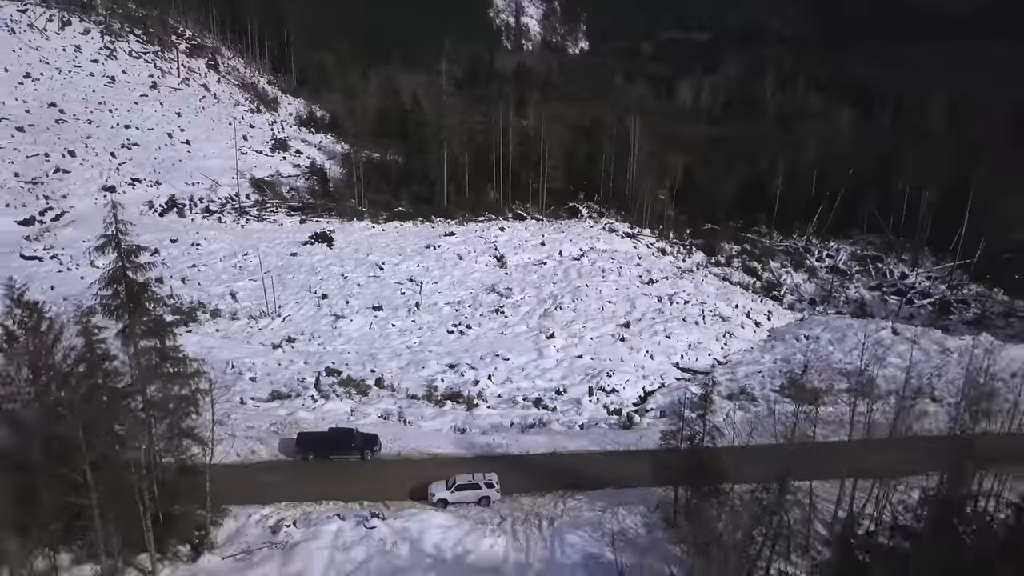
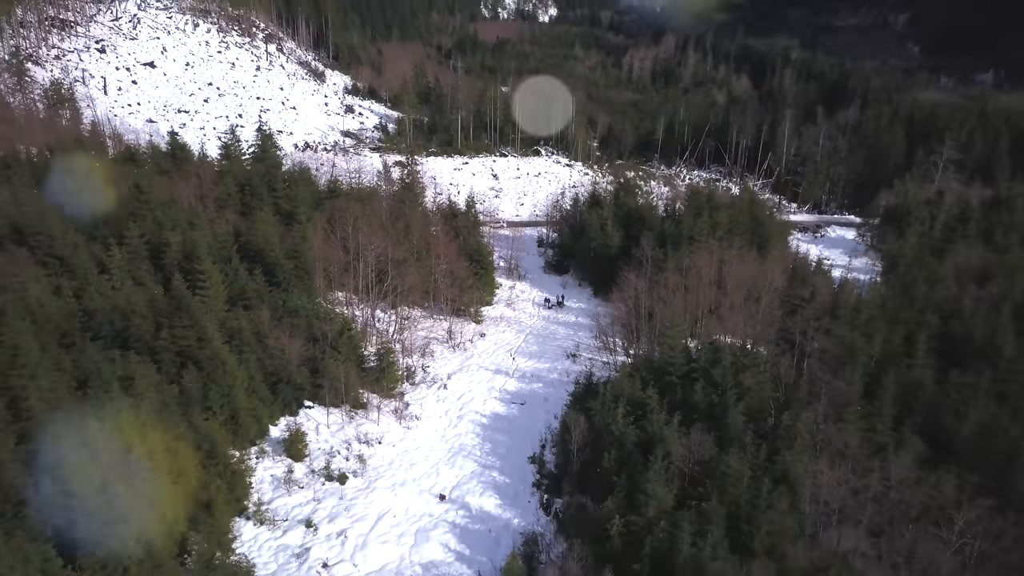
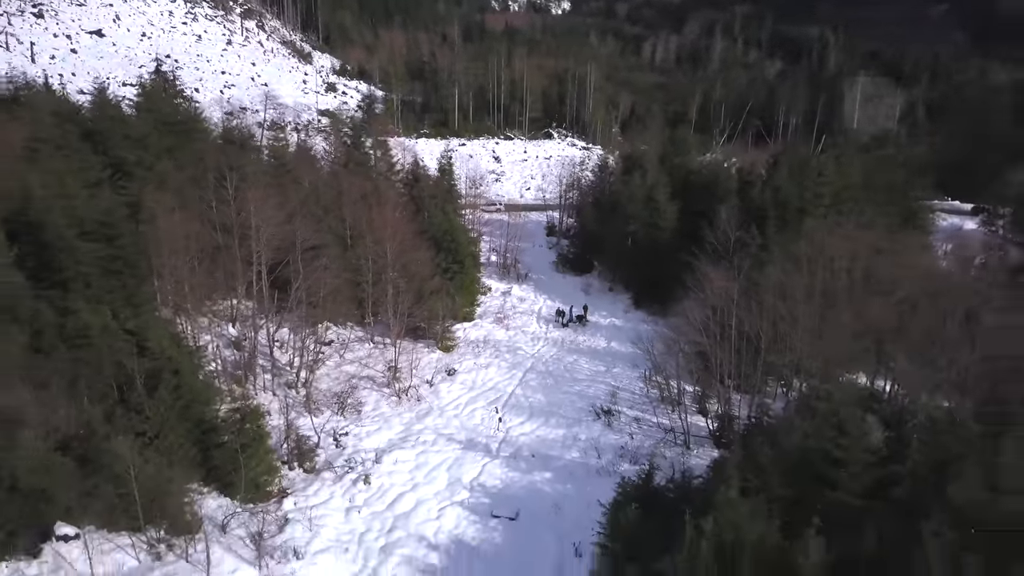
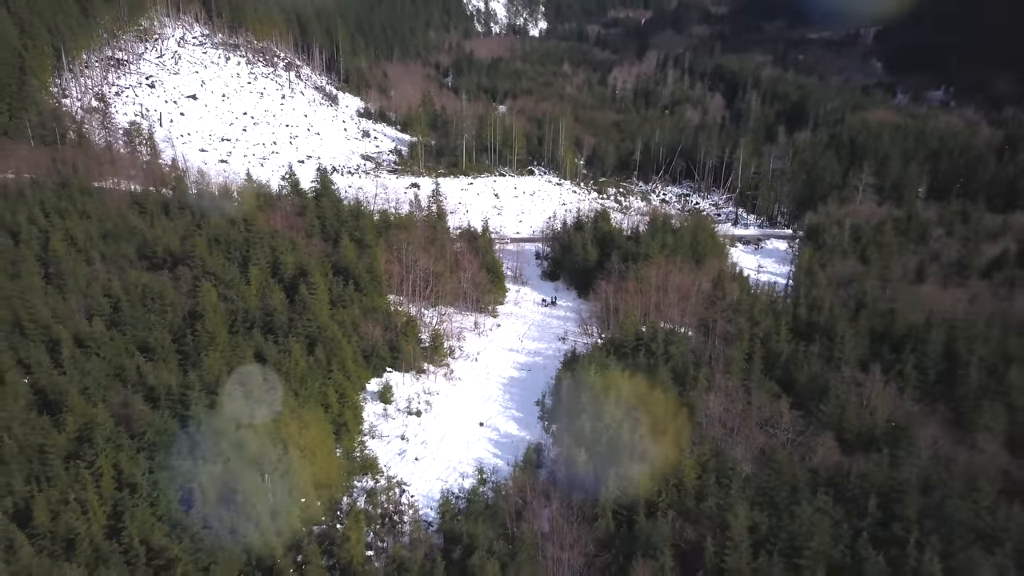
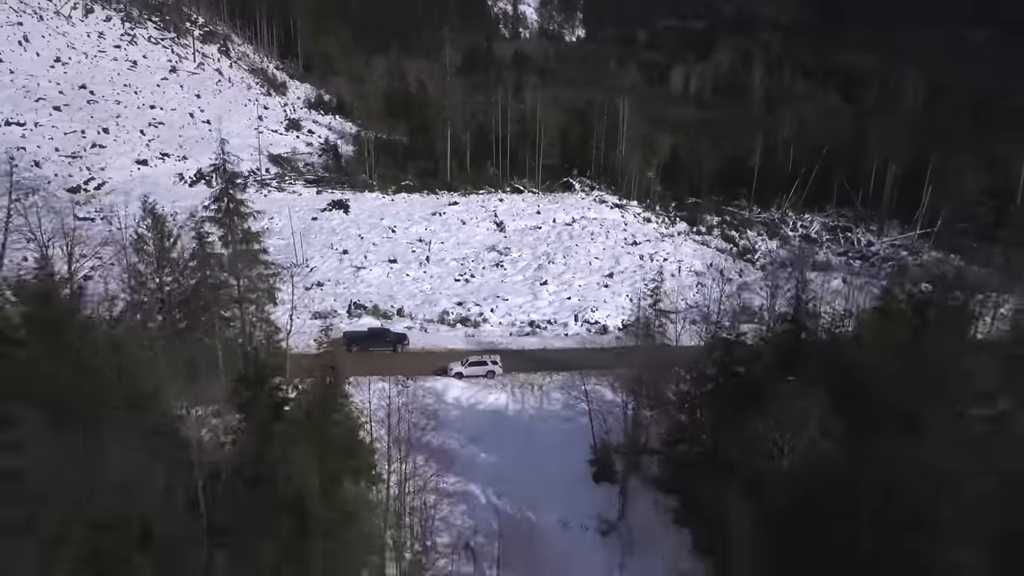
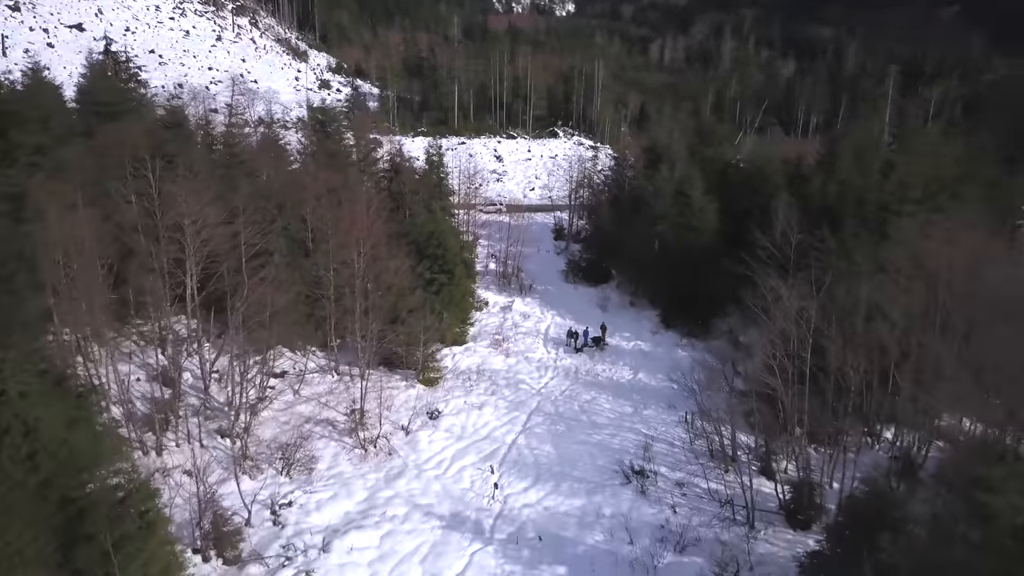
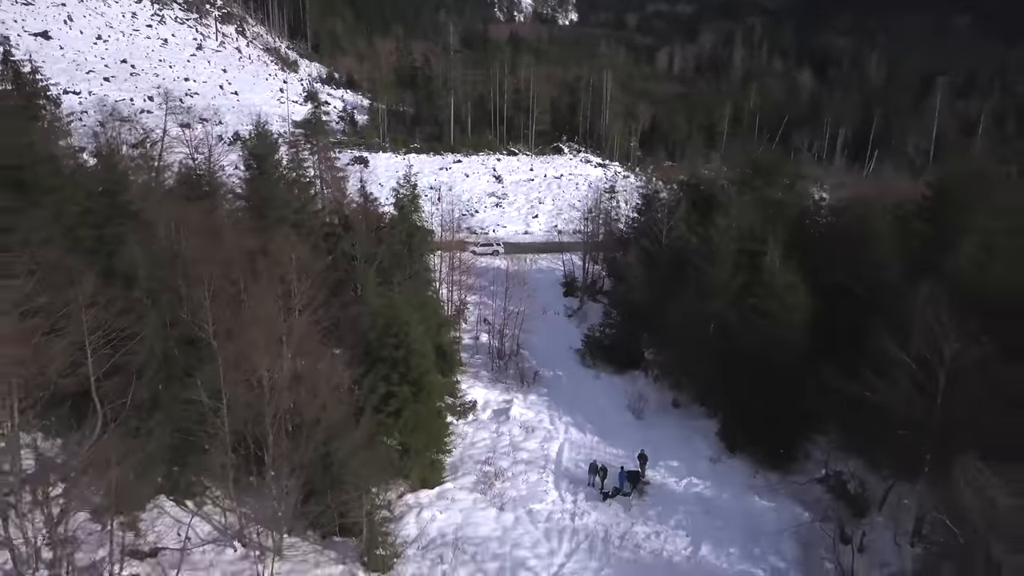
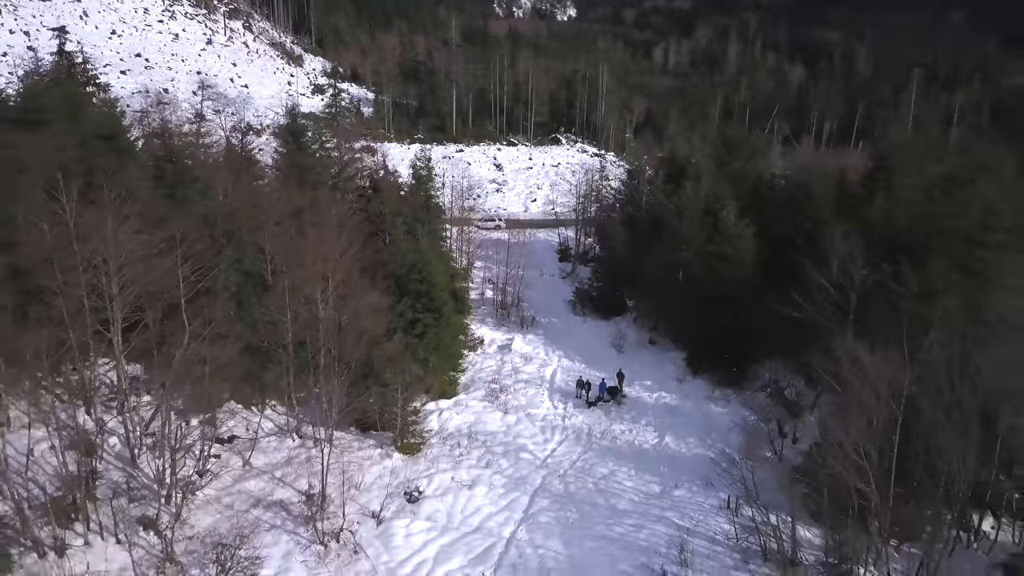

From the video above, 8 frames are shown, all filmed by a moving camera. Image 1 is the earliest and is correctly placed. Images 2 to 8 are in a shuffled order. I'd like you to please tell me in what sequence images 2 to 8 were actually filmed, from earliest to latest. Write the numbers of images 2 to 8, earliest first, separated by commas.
5, 7, 8, 6, 3, 2, 4
